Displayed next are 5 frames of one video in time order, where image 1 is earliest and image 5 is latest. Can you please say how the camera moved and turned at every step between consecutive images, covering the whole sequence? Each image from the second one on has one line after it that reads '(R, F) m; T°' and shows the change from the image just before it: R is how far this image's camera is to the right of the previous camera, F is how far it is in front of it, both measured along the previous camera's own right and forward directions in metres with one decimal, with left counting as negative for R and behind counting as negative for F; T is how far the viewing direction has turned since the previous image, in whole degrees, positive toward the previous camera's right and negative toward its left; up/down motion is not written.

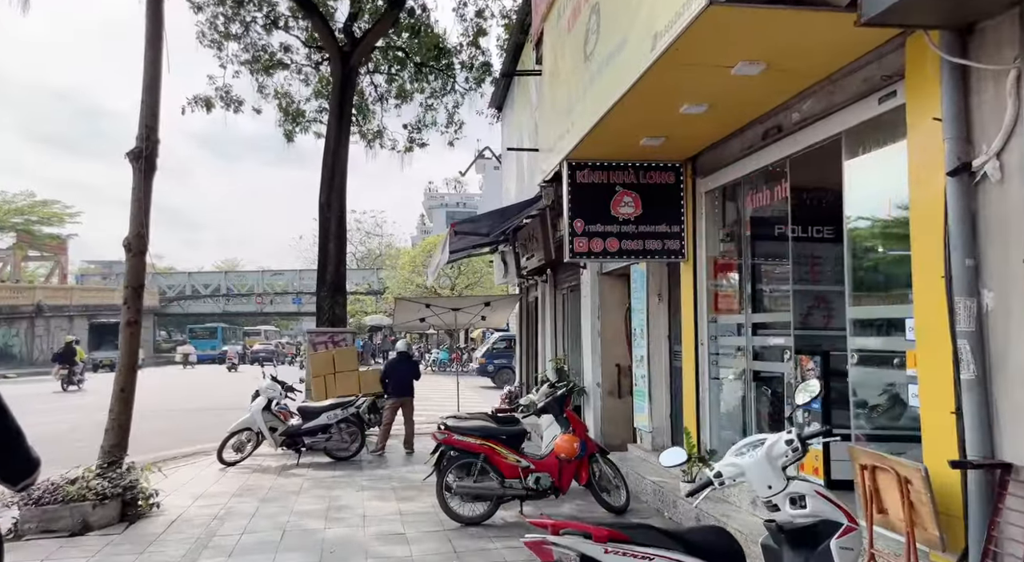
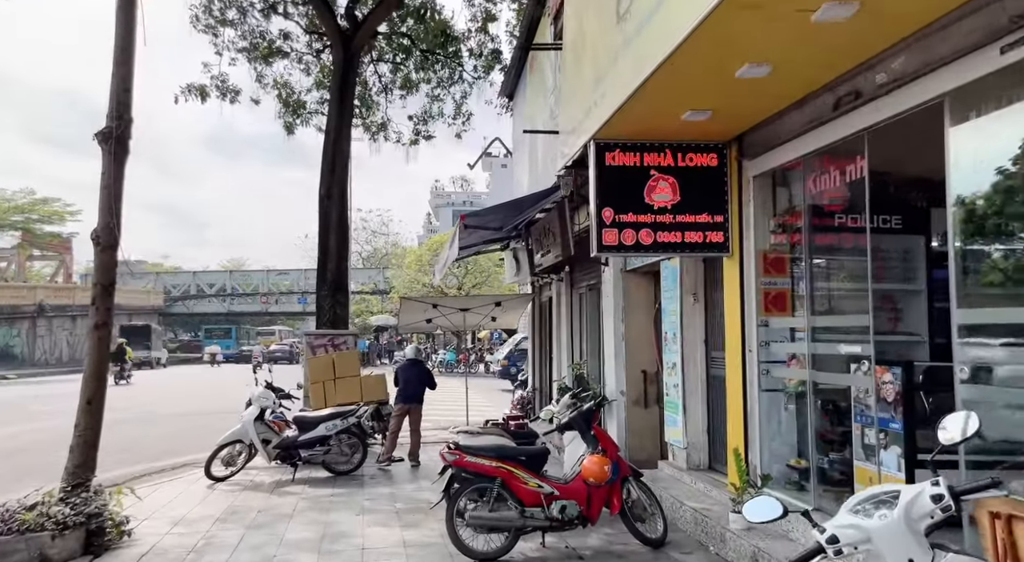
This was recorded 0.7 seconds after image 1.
(-0.1, +0.9) m; 0°
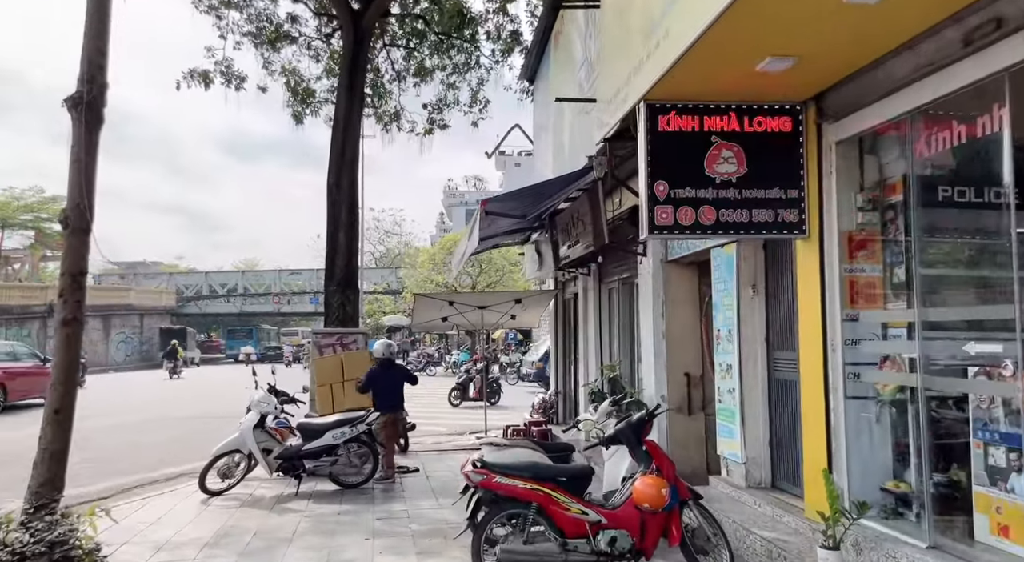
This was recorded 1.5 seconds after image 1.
(-0.1, +0.9) m; -1°
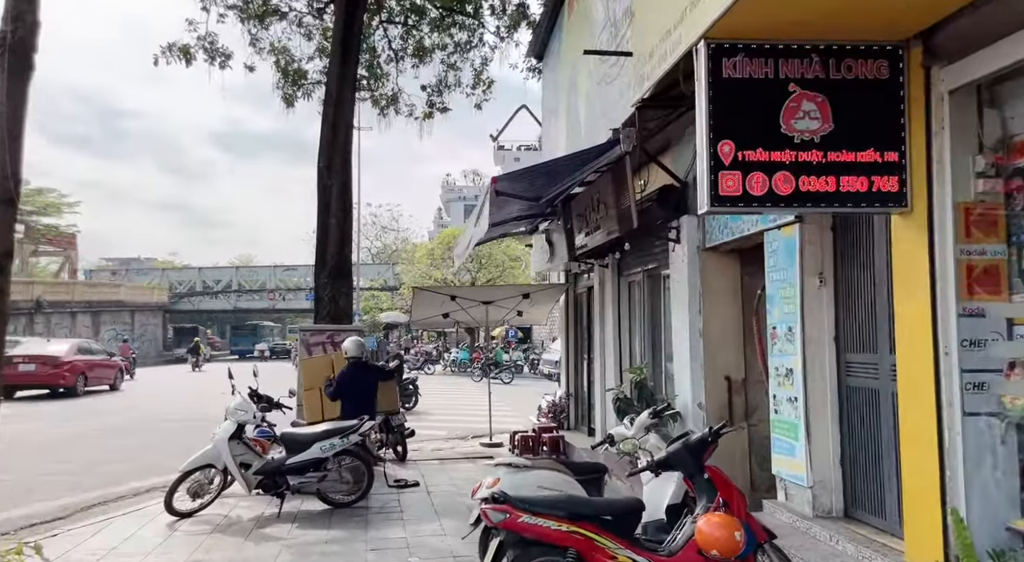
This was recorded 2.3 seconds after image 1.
(-0.1, +1.0) m; 0°
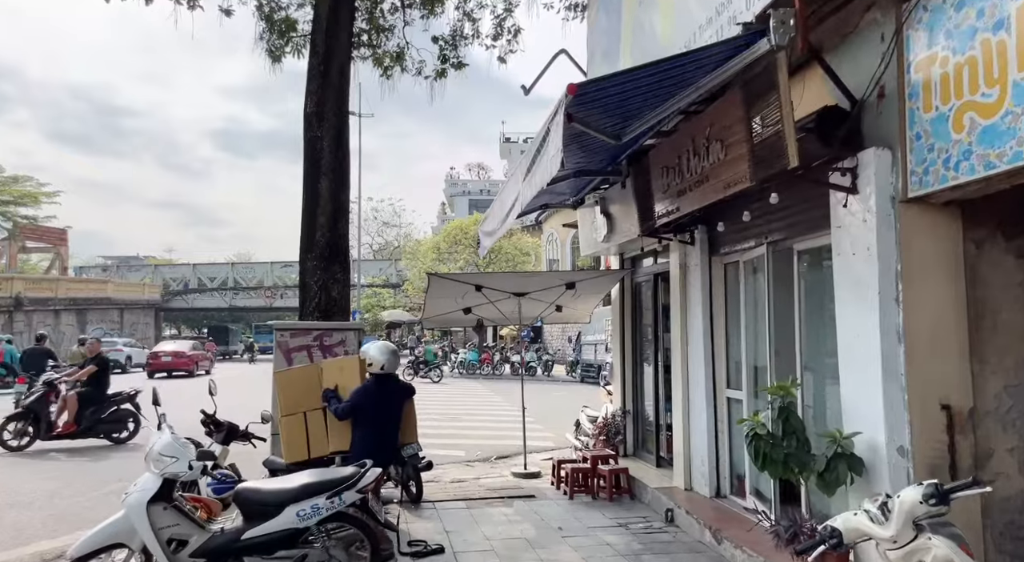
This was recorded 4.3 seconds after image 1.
(-0.5, +2.6) m; 0°
